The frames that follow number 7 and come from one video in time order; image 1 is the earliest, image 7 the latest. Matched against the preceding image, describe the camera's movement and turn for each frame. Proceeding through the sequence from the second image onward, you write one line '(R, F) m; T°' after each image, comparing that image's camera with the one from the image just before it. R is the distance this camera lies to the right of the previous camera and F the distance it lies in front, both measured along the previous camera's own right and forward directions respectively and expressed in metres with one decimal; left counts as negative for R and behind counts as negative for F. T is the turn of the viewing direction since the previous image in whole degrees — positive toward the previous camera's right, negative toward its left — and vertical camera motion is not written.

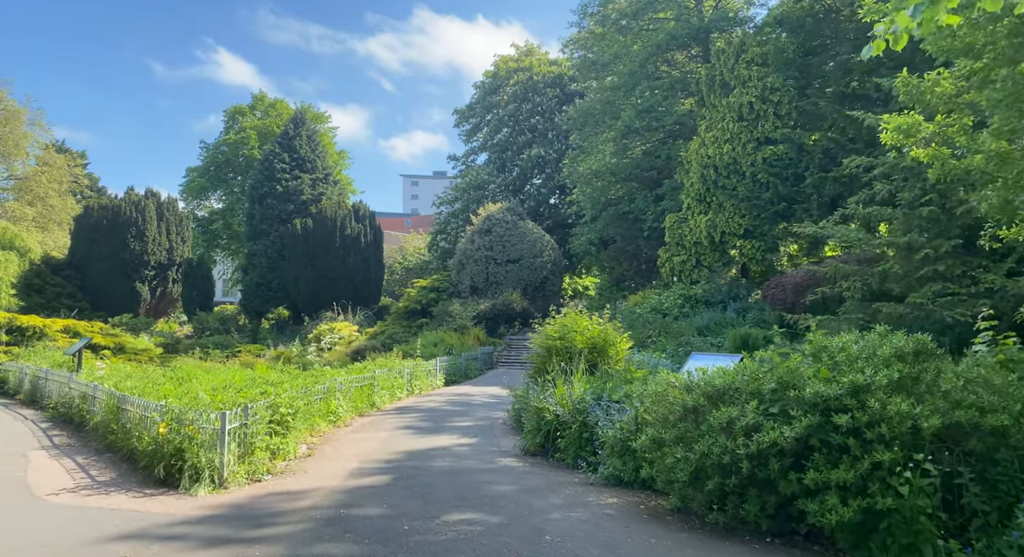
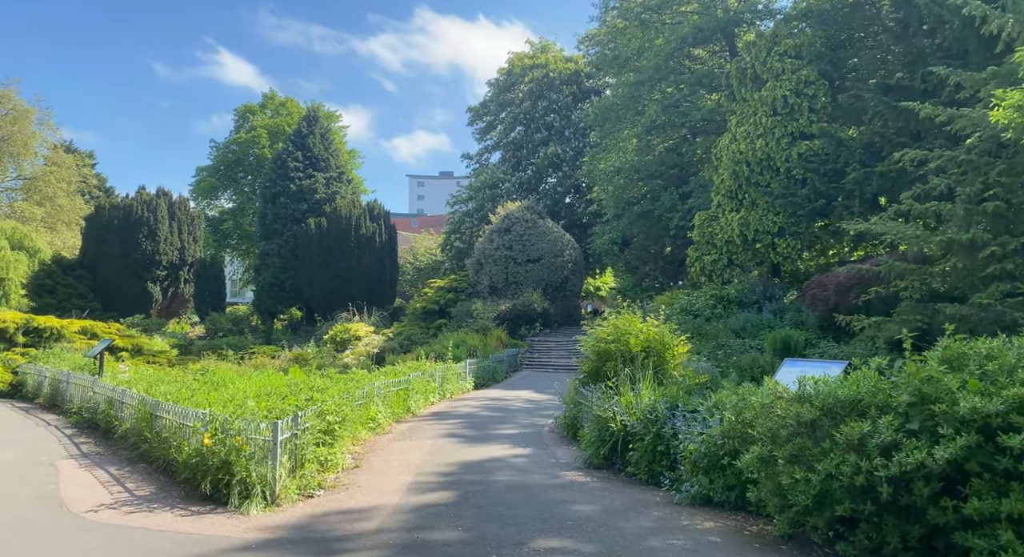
(-0.6, +0.5) m; 0°
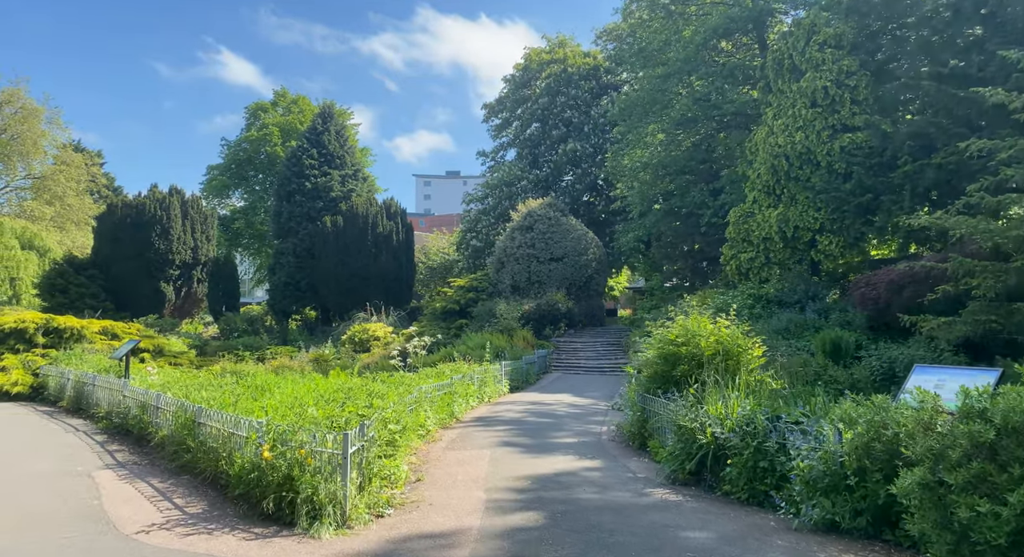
(-0.7, +0.6) m; 0°
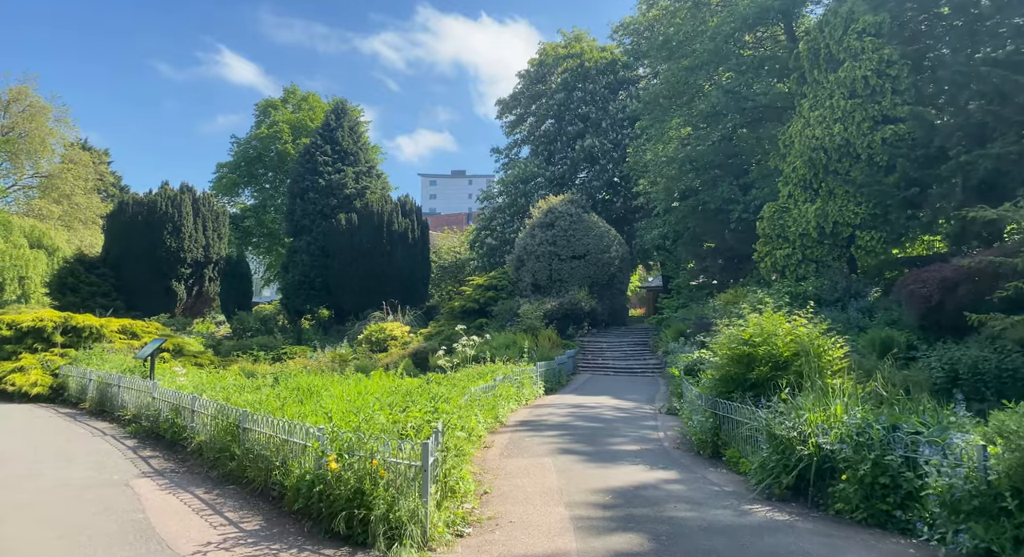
(-0.7, +0.5) m; 0°
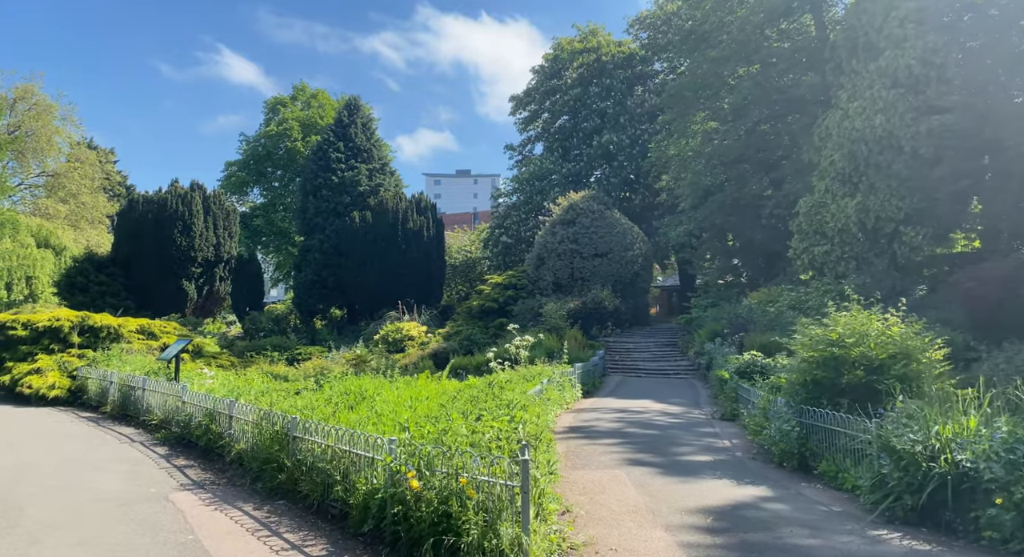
(-0.7, +0.6) m; 0°
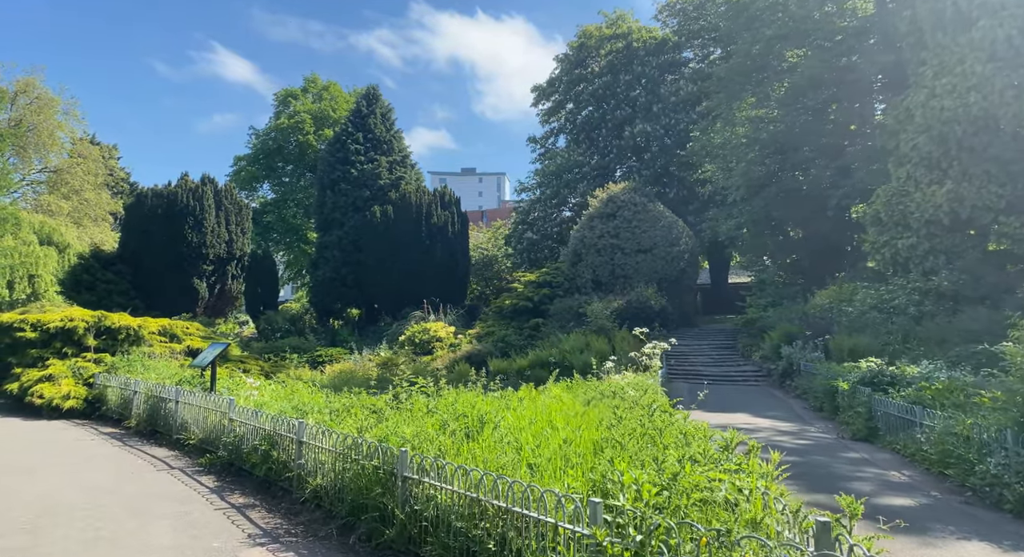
(-1.3, +1.5) m; 0°
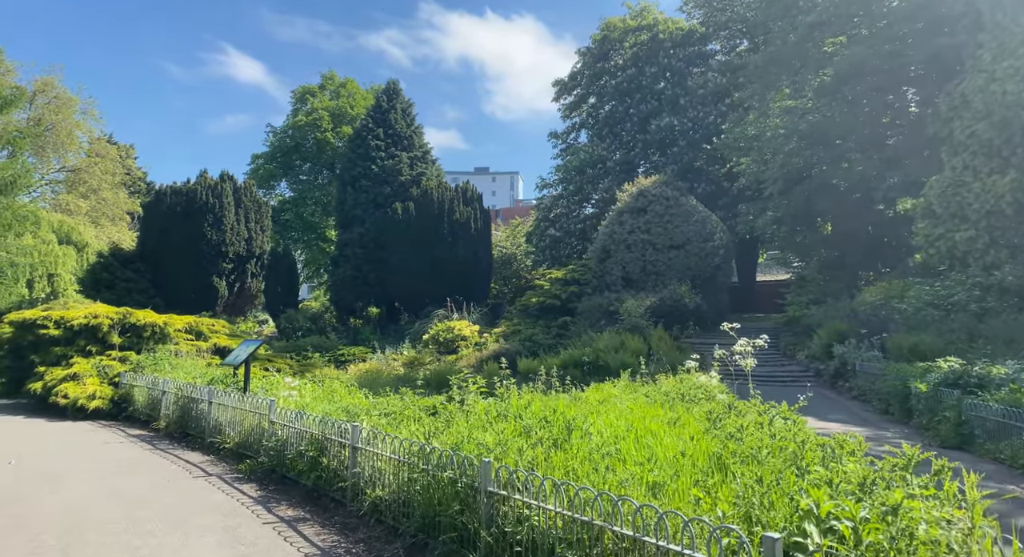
(-0.5, +0.6) m; -1°
